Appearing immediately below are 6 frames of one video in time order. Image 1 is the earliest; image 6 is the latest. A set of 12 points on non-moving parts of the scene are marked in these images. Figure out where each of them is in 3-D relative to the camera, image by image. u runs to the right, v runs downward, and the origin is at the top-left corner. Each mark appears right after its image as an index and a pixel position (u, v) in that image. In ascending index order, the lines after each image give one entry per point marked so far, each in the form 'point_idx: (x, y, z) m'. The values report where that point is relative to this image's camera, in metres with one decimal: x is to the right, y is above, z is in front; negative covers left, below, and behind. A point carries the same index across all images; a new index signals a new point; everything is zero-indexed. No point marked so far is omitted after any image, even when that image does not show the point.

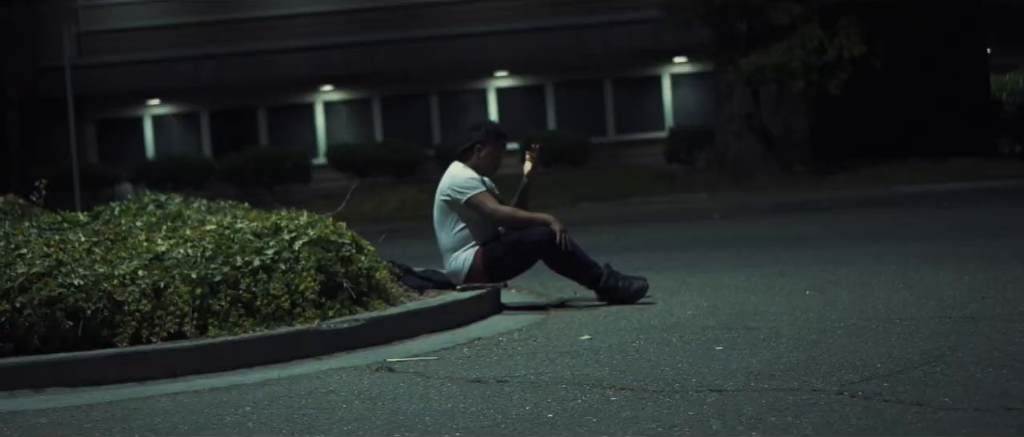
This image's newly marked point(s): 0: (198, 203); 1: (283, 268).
0: (-1.7, +0.1, +8.1) m
1: (-1.1, -0.2, +6.7) m
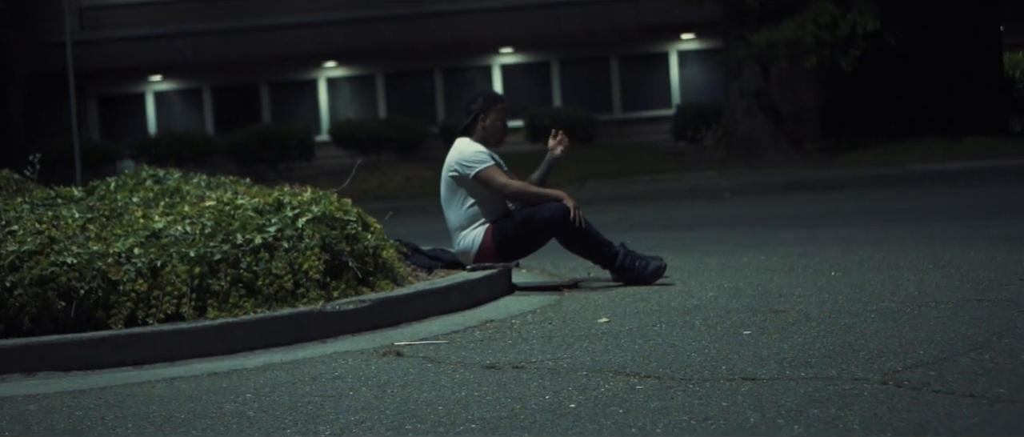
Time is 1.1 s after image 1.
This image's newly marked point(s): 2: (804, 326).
0: (-1.7, +0.2, +7.8) m
1: (-1.0, -0.1, +6.4) m
2: (+1.2, -0.4, +5.8) m
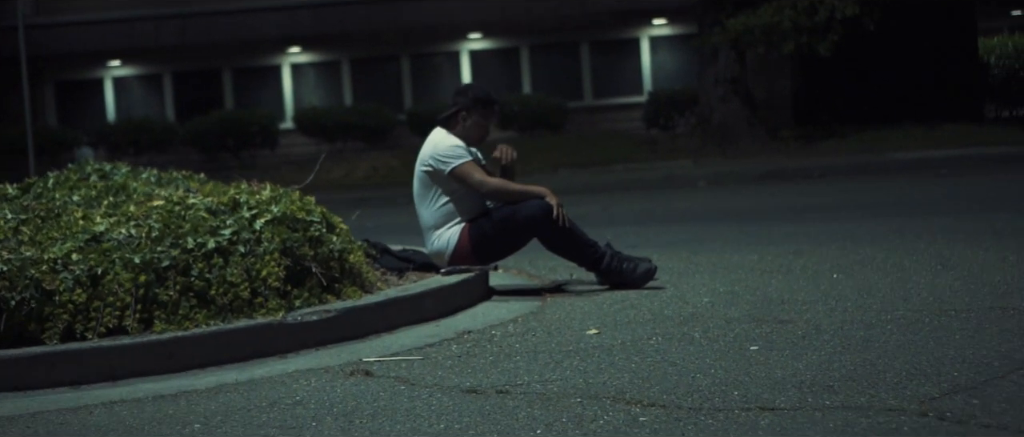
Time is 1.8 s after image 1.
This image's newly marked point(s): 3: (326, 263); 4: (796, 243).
0: (-1.8, +0.2, +7.1) m
1: (-1.1, -0.1, +5.8) m
2: (+1.1, -0.4, +5.2) m
3: (-0.8, -0.2, +6.1) m
4: (+1.7, -0.2, +8.7) m
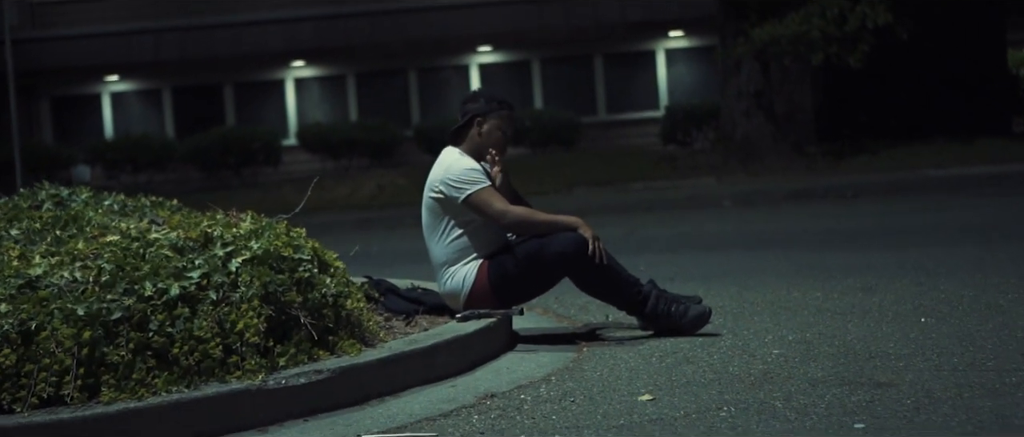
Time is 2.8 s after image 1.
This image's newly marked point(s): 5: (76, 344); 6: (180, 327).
0: (-1.7, +0.1, +6.1) m
1: (-1.0, -0.3, +4.7) m
2: (+1.2, -0.6, +4.1) m
3: (-0.7, -0.3, +5.0) m
4: (+1.8, -0.3, +7.6) m
5: (-1.3, -0.4, +4.4) m
6: (-1.0, -0.3, +4.6) m
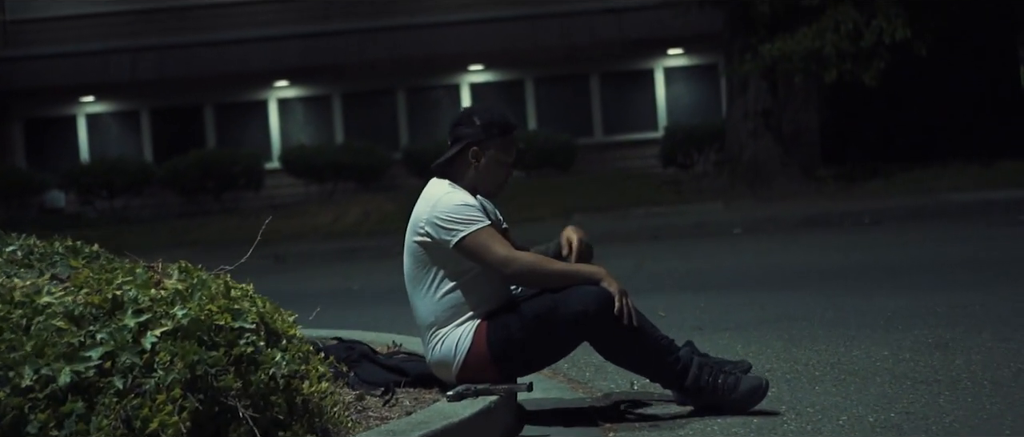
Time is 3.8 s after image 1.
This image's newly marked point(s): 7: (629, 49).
0: (-1.7, -0.1, +4.8) m
1: (-0.9, -0.4, +3.5) m
2: (+1.2, -0.7, +2.9) m
3: (-0.6, -0.5, +3.8) m
4: (+1.8, -0.5, +6.4) m
5: (-1.3, -0.5, +3.2) m
6: (-1.0, -0.5, +3.3) m
7: (+1.6, +2.3, +19.9) m
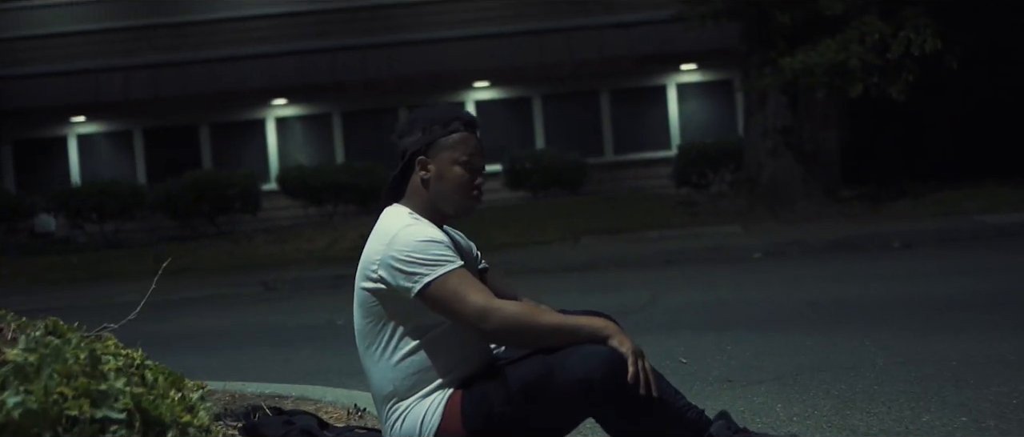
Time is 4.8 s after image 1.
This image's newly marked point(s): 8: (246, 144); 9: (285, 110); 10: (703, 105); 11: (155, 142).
0: (-1.7, -0.2, +3.8) m
1: (-1.0, -0.5, +2.4) m
2: (+1.2, -0.7, +1.8) m
3: (-0.7, -0.5, +2.7) m
4: (+1.8, -0.6, +5.3) m
5: (-1.3, -0.6, +2.1) m
6: (-1.1, -0.6, +2.2) m
7: (+1.7, +2.0, +18.8) m
8: (-3.7, +1.0, +19.4) m
9: (-3.1, +1.5, +19.2) m
10: (+2.5, +1.5, +19.1) m
11: (-5.0, +1.1, +19.6) m
